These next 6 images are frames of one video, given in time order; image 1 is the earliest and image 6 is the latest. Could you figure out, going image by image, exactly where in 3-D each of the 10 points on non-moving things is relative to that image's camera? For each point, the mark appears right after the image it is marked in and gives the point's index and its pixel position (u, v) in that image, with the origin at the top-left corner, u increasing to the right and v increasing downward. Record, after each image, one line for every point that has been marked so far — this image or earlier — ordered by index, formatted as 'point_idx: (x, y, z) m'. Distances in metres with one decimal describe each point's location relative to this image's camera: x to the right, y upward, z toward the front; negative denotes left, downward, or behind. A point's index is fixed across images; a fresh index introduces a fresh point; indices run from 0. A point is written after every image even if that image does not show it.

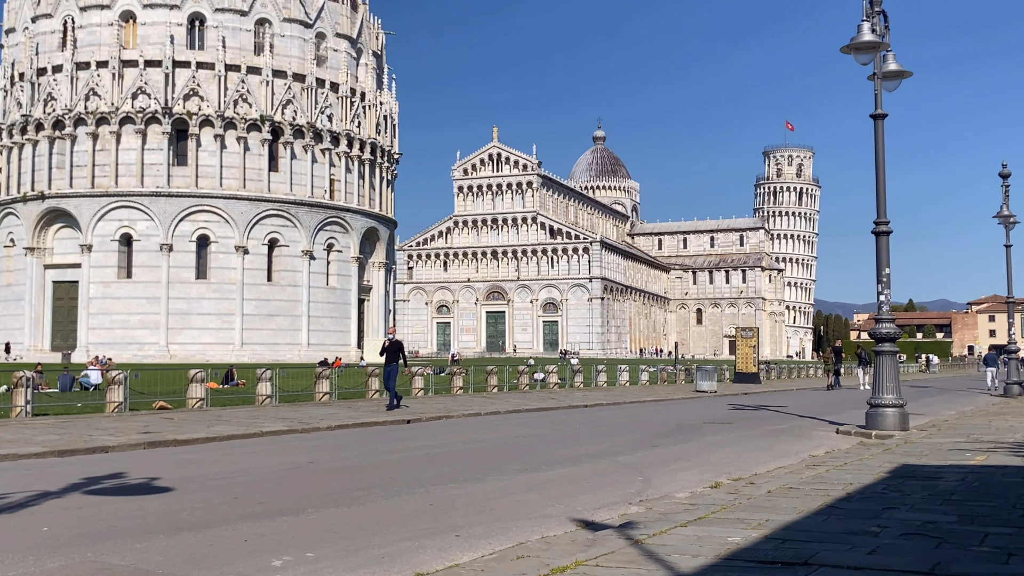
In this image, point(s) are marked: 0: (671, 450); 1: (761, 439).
0: (+2.1, -2.1, +13.6) m
1: (+3.8, -2.2, +15.6) m
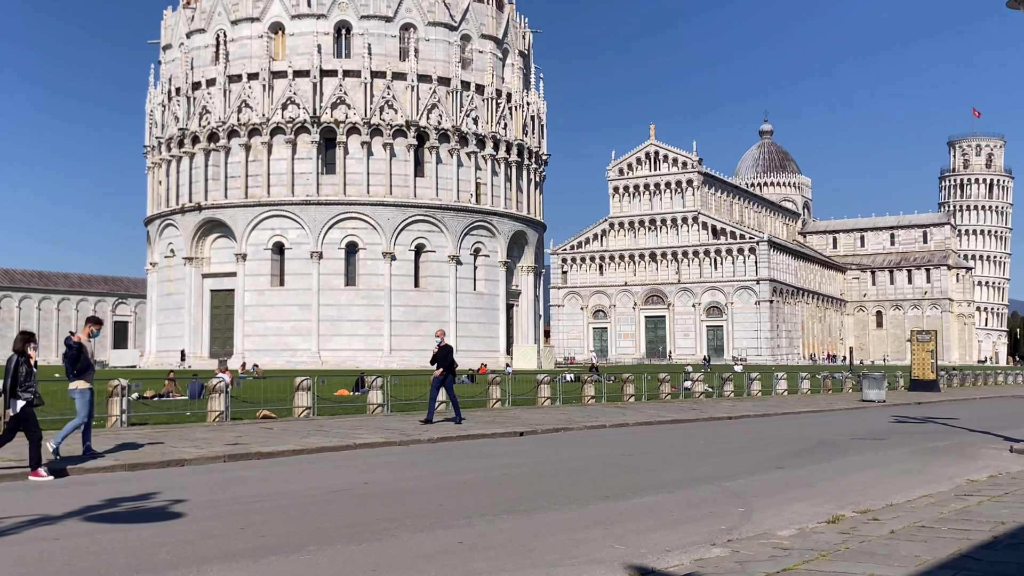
0: (+3.1, -2.1, +11.5) m
1: (+5.1, -2.1, +13.2) m
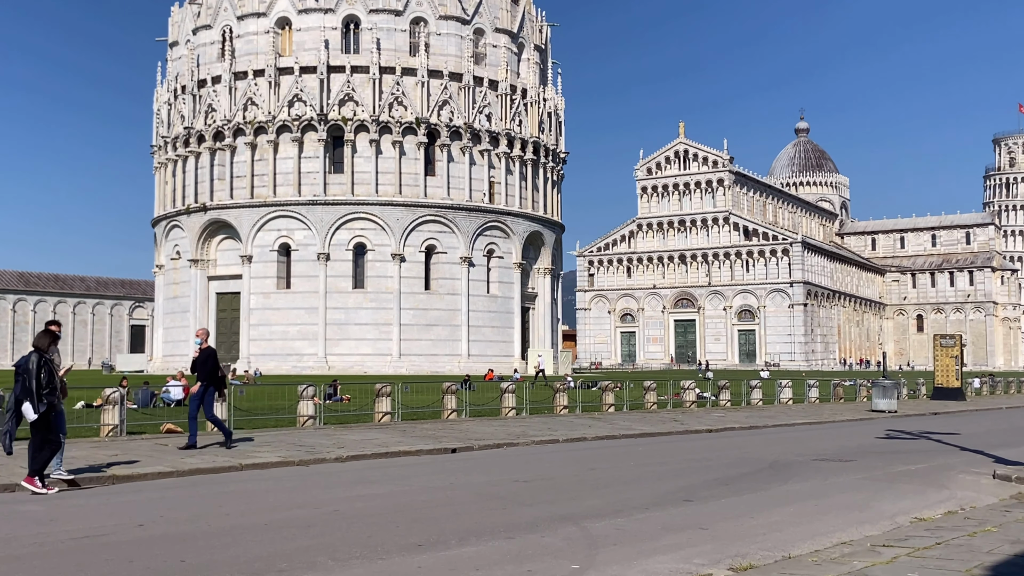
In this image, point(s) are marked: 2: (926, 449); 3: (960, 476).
0: (+1.7, -2.0, +9.4) m
1: (+3.8, -2.1, +11.0) m
2: (+6.1, -2.4, +15.4) m
3: (+5.3, -2.2, +12.2) m
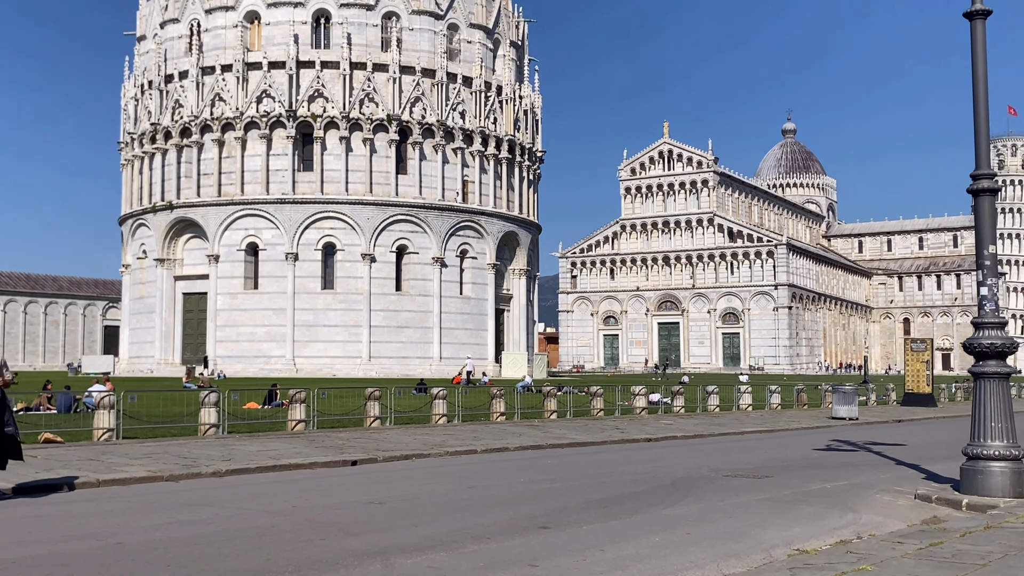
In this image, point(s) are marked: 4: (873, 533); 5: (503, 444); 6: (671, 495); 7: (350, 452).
0: (+0.3, -2.0, +8.3) m
1: (+2.4, -2.1, +9.8) m
2: (+4.7, -2.4, +14.2) m
3: (+3.9, -2.2, +11.1) m
4: (+3.1, -2.1, +9.0) m
5: (-0.1, -2.8, +18.5) m
6: (+1.6, -2.2, +10.8) m
7: (-2.5, -2.5, +16.2) m
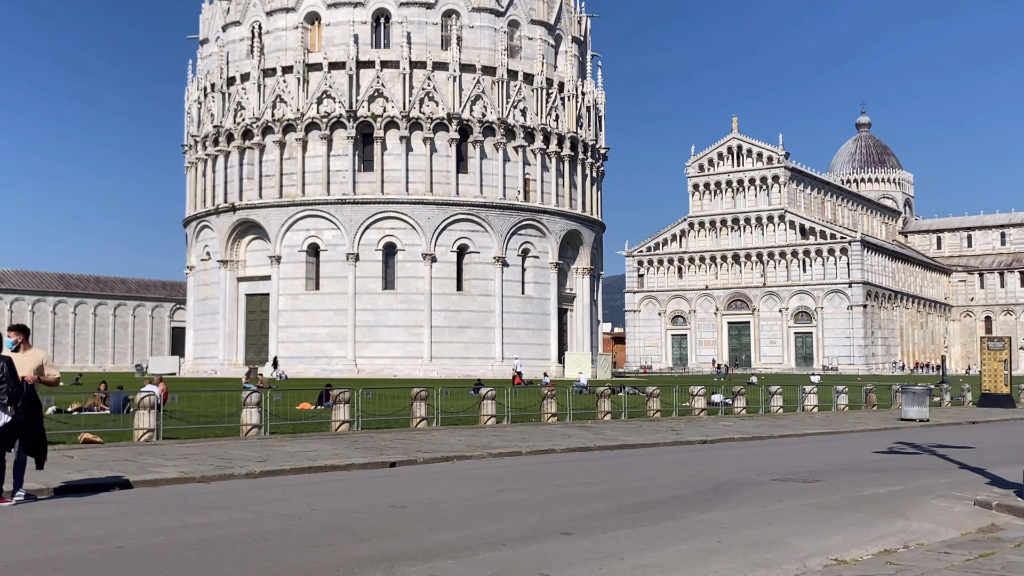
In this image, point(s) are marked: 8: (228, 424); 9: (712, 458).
0: (+0.4, -1.9, +7.6) m
1: (+2.6, -2.0, +9.1) m
2: (+5.2, -2.3, +13.2) m
3: (+4.2, -2.1, +10.2) m
4: (+3.2, -2.0, +8.1) m
5: (+0.7, -2.7, +17.8) m
6: (+1.9, -2.1, +10.1) m
7: (-1.8, -2.5, +15.8) m
8: (-4.8, -2.3, +17.5) m
9: (+3.0, -2.5, +15.6) m
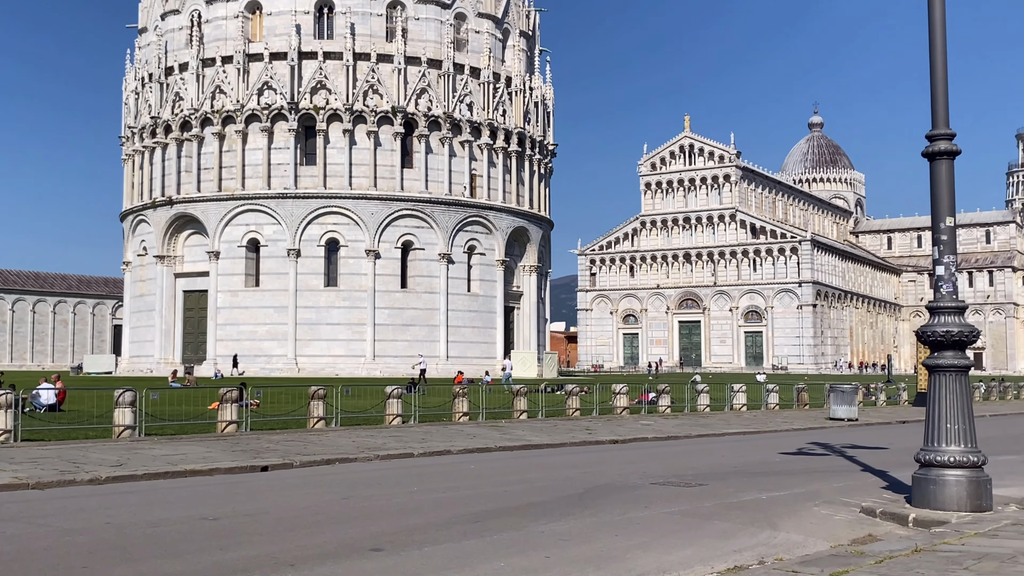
0: (-0.9, -1.8, +6.7) m
1: (+1.2, -1.9, +8.2) m
2: (+3.7, -2.2, +12.4) m
3: (+2.8, -2.0, +9.3) m
4: (+1.9, -1.9, +7.2) m
5: (-1.0, -2.6, +16.9) m
6: (+0.5, -1.9, +9.2) m
7: (-3.4, -2.3, +14.7) m
8: (-6.4, -2.1, +16.4) m
9: (+1.4, -2.4, +14.7) m
